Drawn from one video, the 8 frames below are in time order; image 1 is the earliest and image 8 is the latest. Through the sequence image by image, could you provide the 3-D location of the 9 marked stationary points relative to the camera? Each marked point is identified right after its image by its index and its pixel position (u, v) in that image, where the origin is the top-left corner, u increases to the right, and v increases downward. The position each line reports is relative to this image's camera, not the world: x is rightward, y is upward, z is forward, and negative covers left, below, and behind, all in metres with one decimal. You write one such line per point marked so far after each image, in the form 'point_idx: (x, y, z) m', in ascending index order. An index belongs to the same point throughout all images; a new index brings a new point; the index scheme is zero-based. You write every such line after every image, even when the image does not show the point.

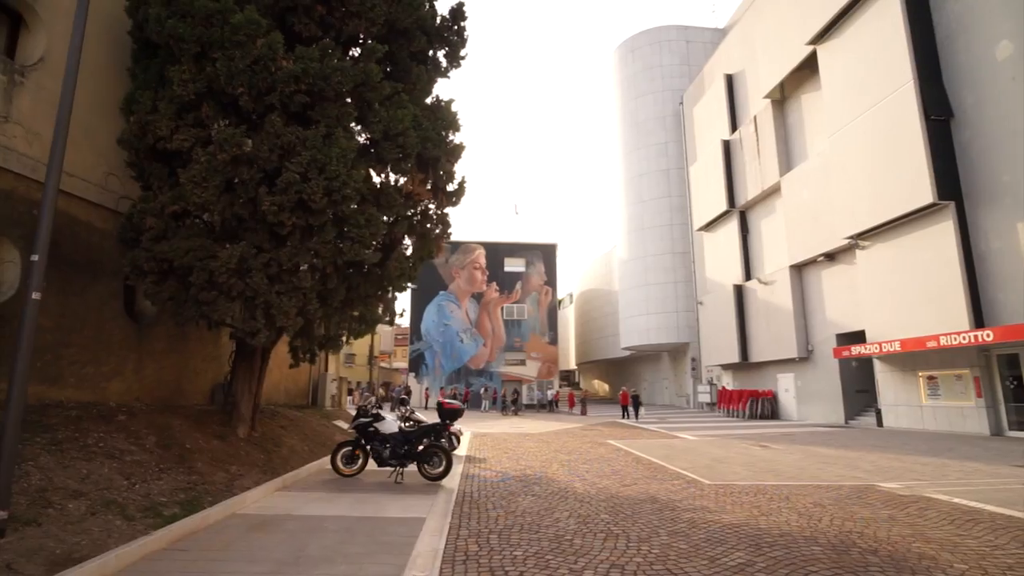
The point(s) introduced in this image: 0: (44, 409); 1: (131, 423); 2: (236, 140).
0: (-6.8, -1.7, +8.0) m
1: (-5.9, -2.1, +8.6) m
2: (-4.1, +2.2, +8.2) m
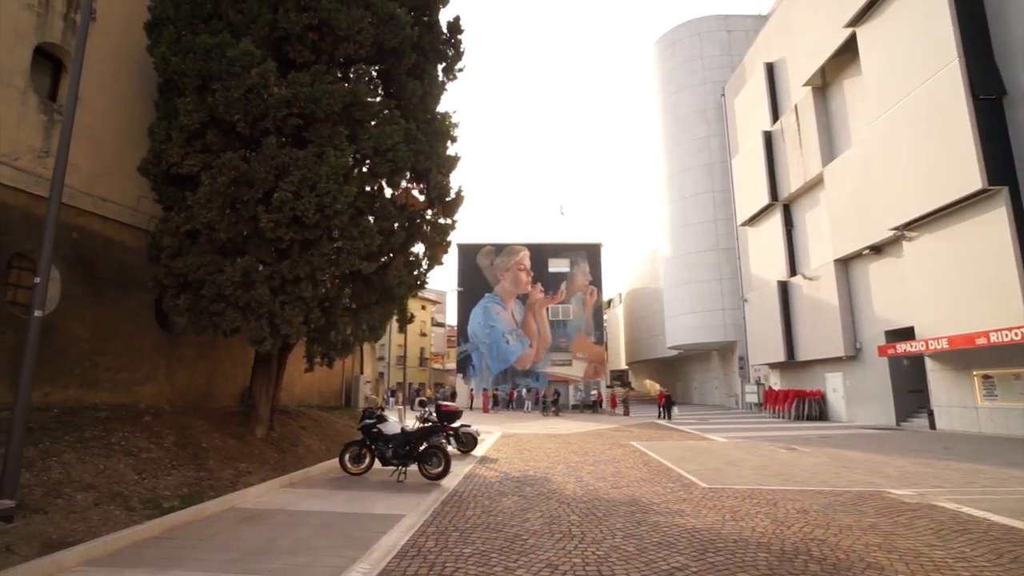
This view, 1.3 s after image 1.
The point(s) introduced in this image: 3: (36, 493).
0: (-7.1, -2.0, +9.1) m
1: (-6.1, -2.3, +9.5) m
2: (-4.4, +2.0, +8.9) m
3: (-5.4, -2.3, +6.4) m
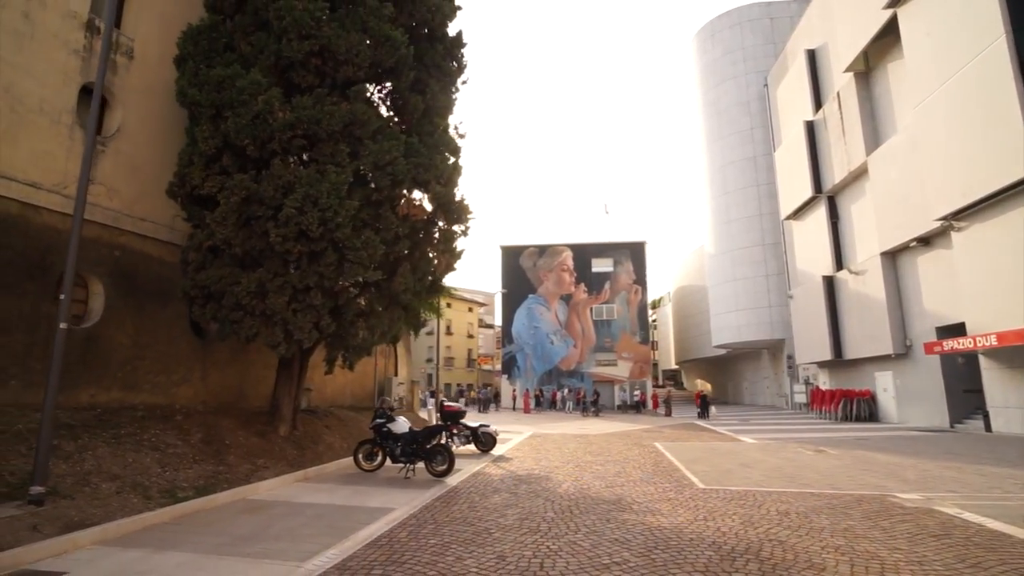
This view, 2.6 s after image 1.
0: (-7.1, -2.2, +10.1) m
1: (-6.1, -2.5, +10.5) m
2: (-4.6, +1.8, +9.8) m
3: (-5.8, -2.5, +7.3) m
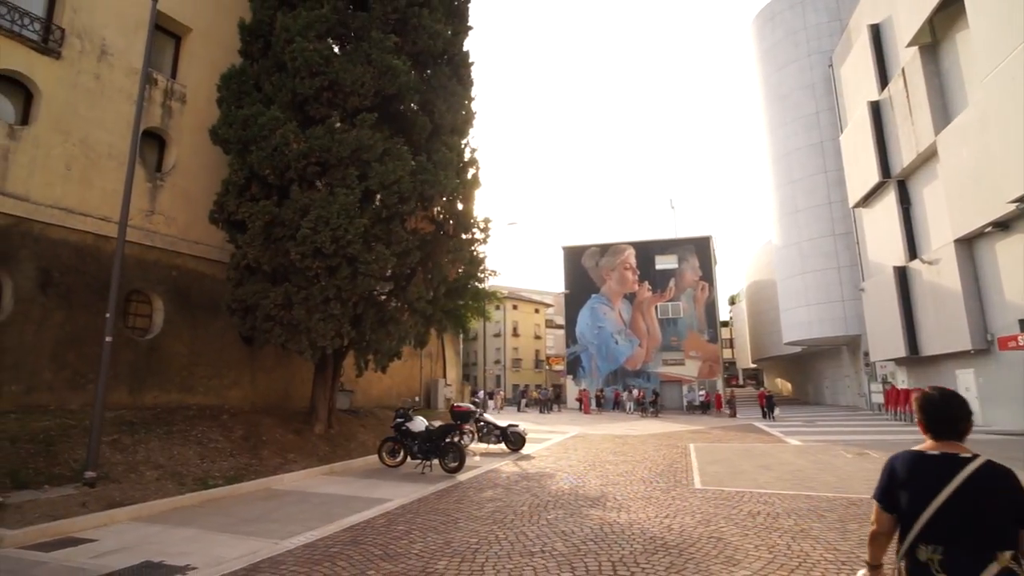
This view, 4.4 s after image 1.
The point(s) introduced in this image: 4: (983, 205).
0: (-7.1, -2.5, +11.7) m
1: (-6.0, -2.8, +11.9) m
2: (-4.8, +1.5, +11.0) m
3: (-6.1, -2.8, +8.8) m
4: (+15.6, +2.7, +18.6) m
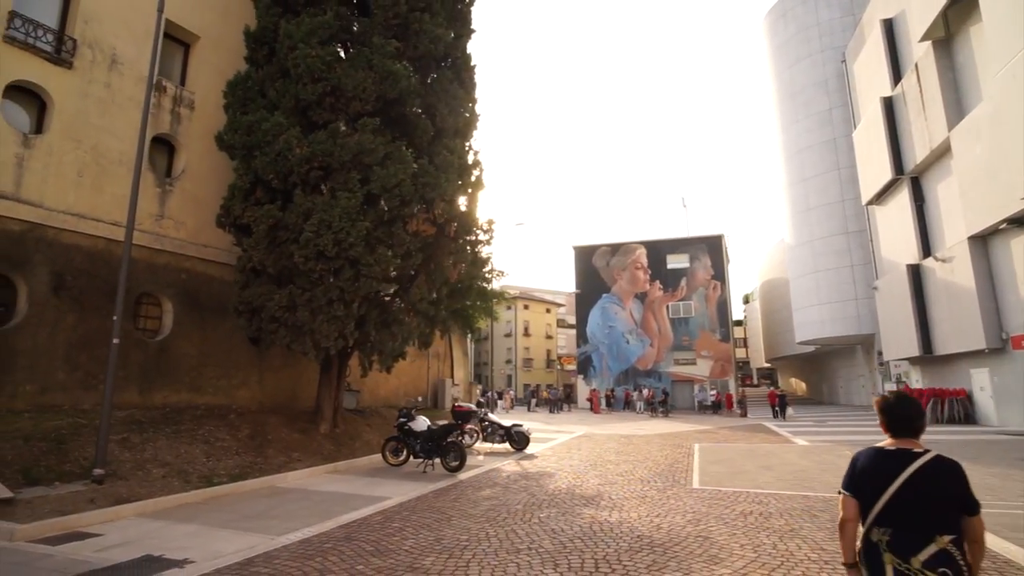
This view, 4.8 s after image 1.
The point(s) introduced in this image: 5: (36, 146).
0: (-7.0, -2.6, +12.0) m
1: (-5.9, -2.9, +12.2) m
2: (-4.8, +1.5, +11.2) m
3: (-6.2, -2.8, +9.0) m
4: (+15.8, +2.8, +18.3) m
5: (-9.1, +2.7, +10.8) m
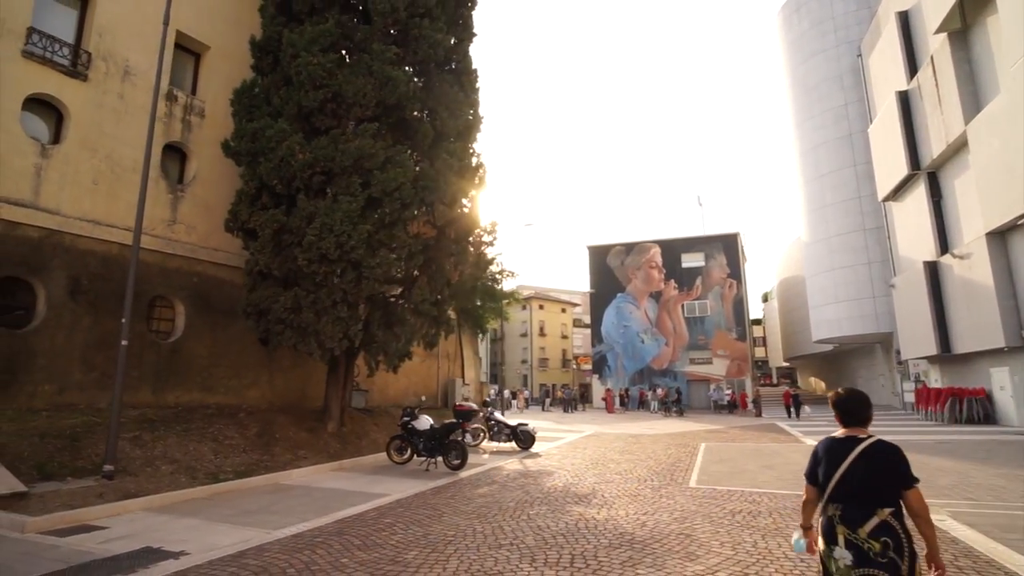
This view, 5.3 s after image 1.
0: (-7.0, -2.6, +12.4) m
1: (-5.9, -2.9, +12.6) m
2: (-4.8, +1.4, +11.5) m
3: (-6.3, -2.9, +9.4) m
4: (+15.9, +2.9, +17.9) m
5: (-9.2, +2.7, +11.3) m
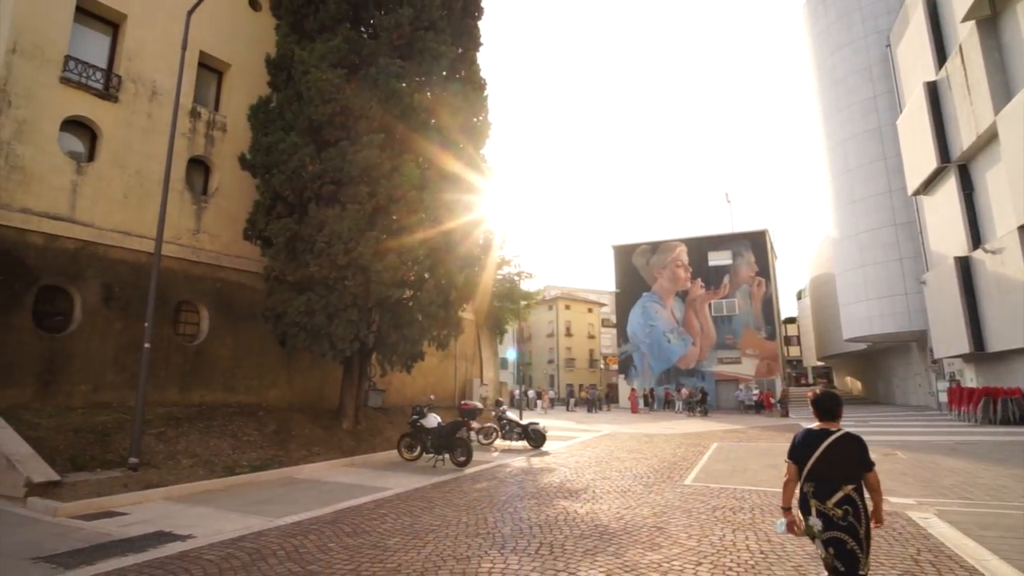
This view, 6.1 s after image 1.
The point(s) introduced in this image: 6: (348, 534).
0: (-6.9, -2.8, +13.2) m
1: (-5.8, -3.0, +13.3) m
2: (-4.8, +1.3, +12.2) m
3: (-6.3, -3.0, +10.1) m
4: (+16.3, +3.0, +17.2) m
5: (-9.2, +2.5, +12.2) m
6: (-2.0, -3.0, +6.8) m
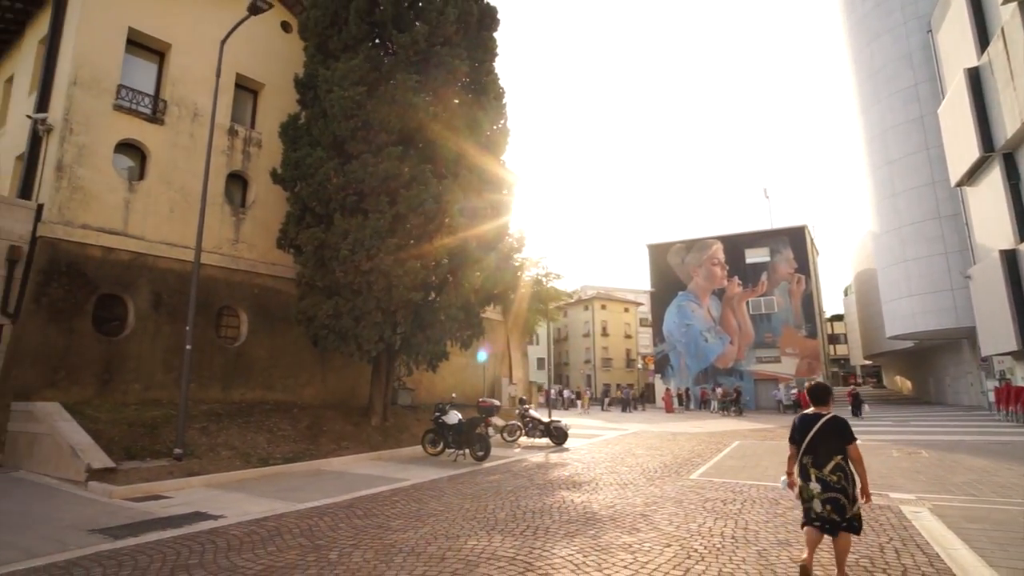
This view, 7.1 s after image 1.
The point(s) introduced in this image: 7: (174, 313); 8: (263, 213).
0: (-6.4, -2.9, +14.2) m
1: (-5.3, -3.2, +14.2) m
2: (-4.5, +1.2, +13.0) m
3: (-6.1, -3.2, +11.1) m
4: (+16.9, +3.2, +16.5) m
5: (-8.9, +2.3, +13.4) m
6: (-2.0, -3.0, +7.4) m
7: (-8.2, -0.6, +13.5) m
8: (-6.8, +2.1, +15.6) m
